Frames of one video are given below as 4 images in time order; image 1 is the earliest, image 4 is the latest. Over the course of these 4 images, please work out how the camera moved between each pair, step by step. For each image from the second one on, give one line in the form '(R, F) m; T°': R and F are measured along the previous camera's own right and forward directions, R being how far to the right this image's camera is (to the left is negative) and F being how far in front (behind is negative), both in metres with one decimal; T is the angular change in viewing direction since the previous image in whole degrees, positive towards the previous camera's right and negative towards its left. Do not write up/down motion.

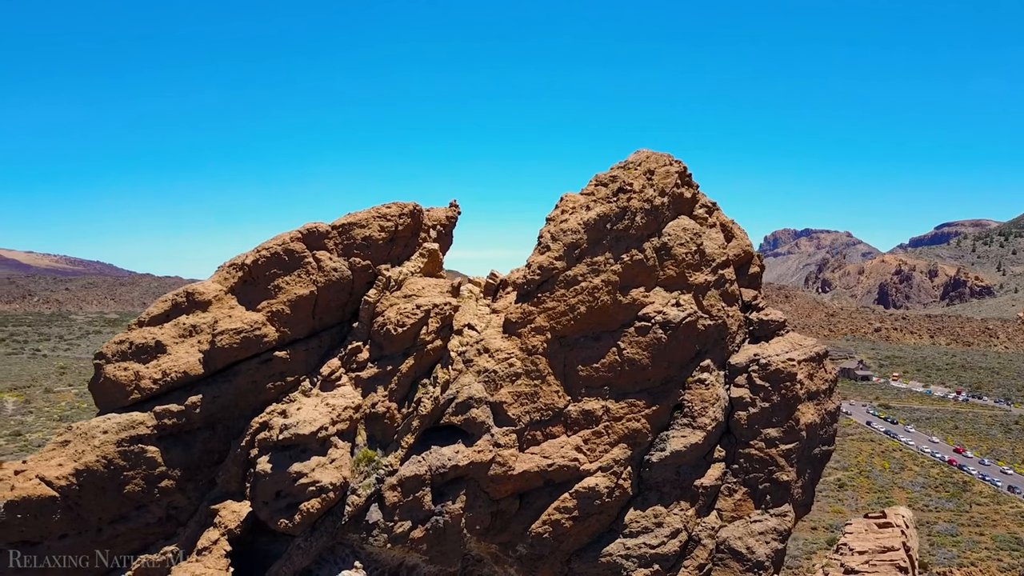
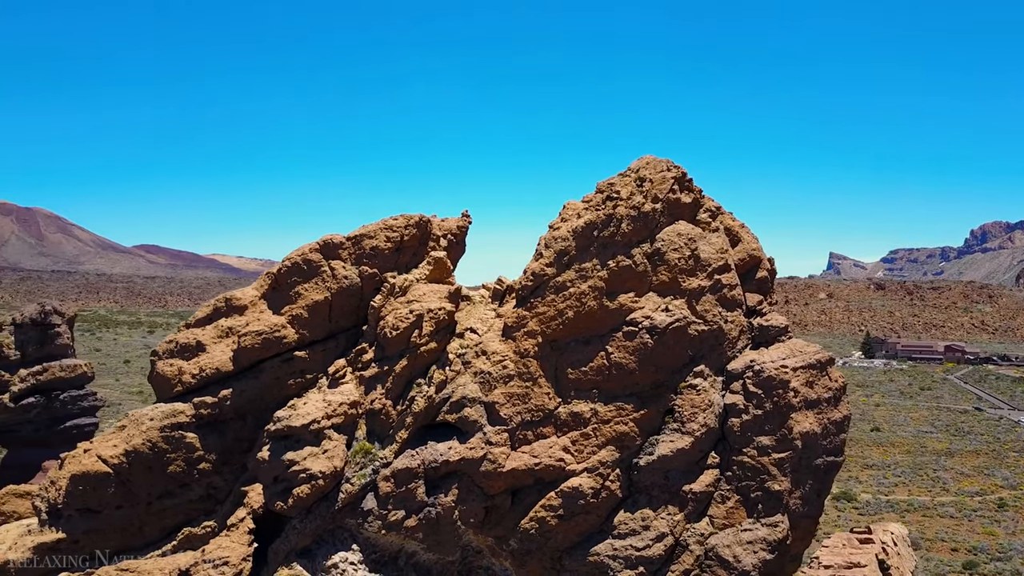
(+2.9, -0.3) m; -12°
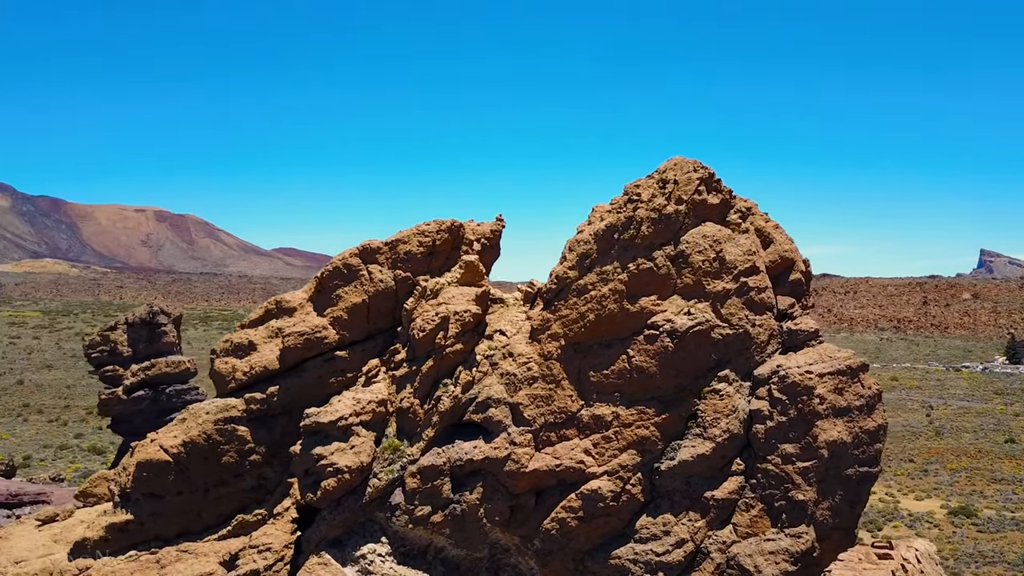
(+1.6, -0.1) m; -8°
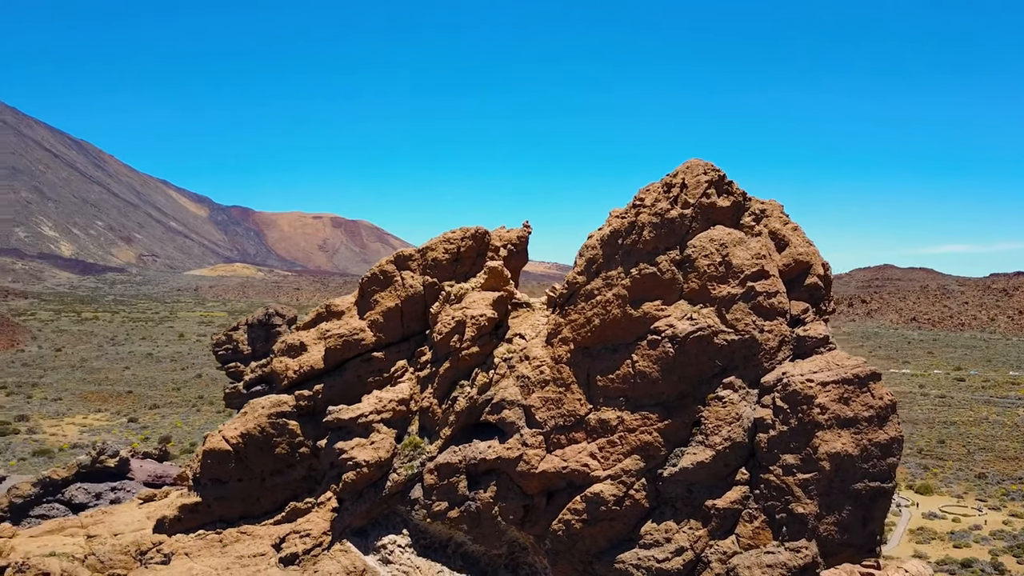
(+2.5, -0.2) m; -11°
